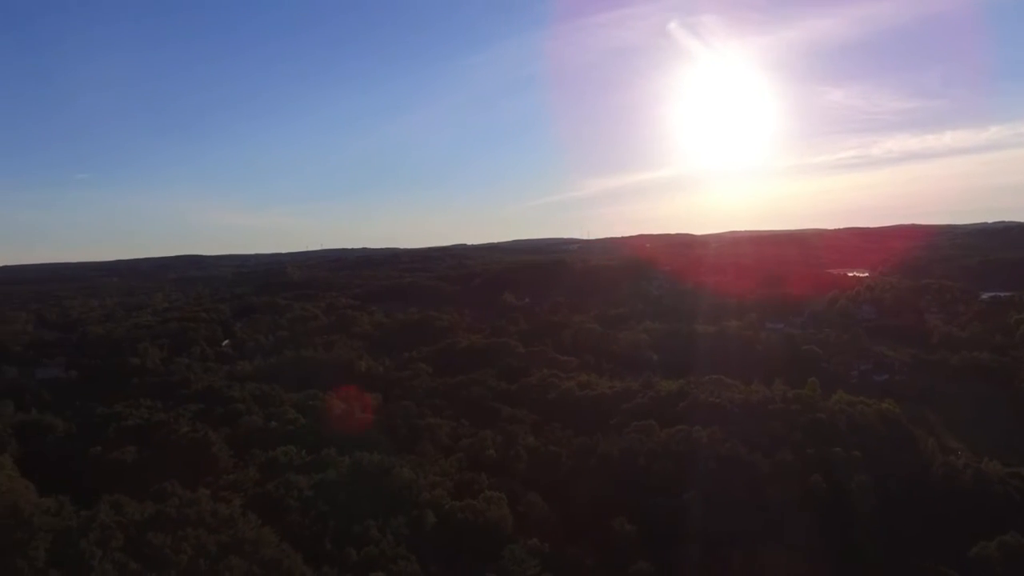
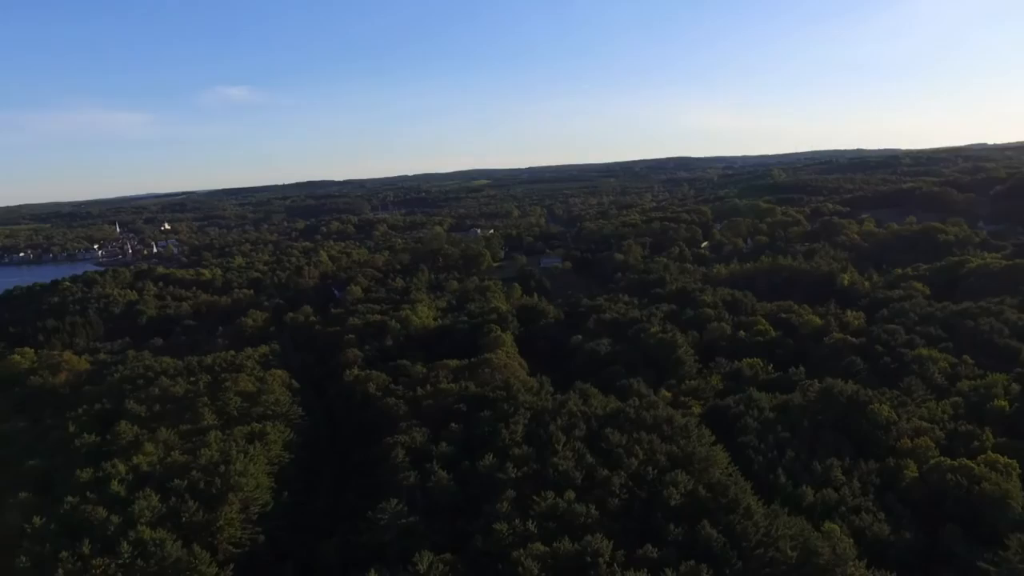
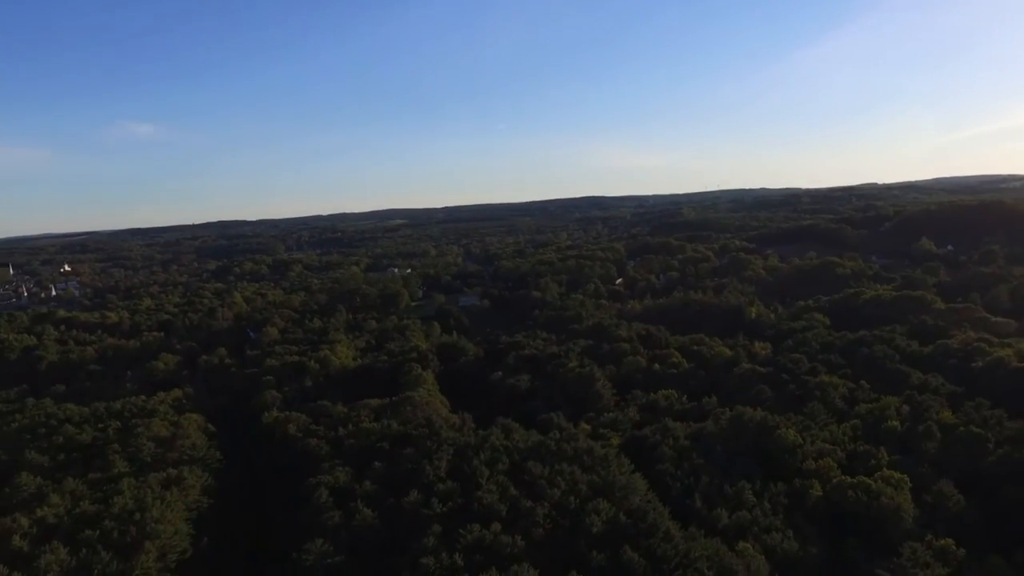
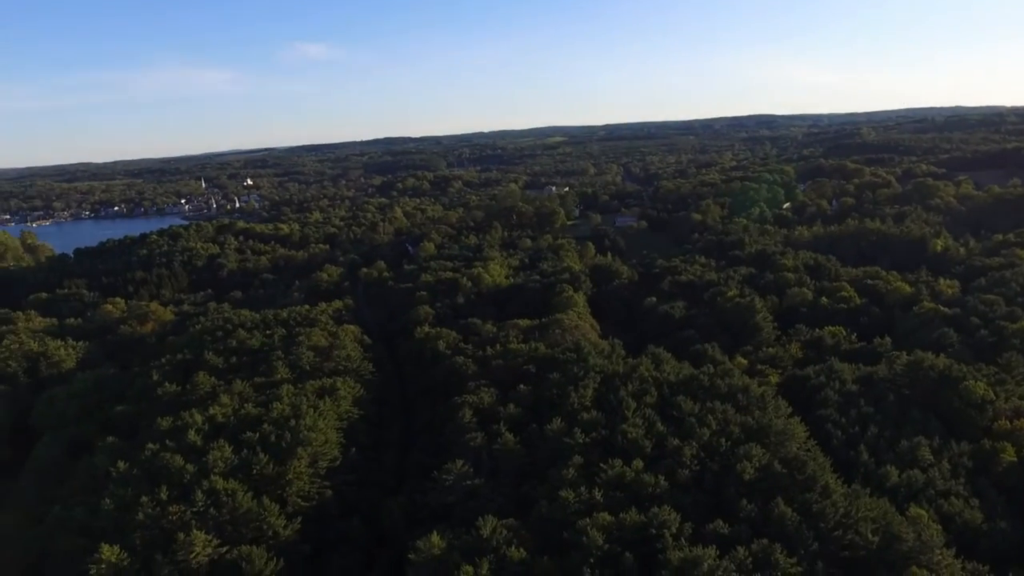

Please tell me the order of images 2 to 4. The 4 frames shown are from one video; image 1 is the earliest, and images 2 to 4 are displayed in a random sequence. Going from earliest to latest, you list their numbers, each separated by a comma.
3, 2, 4
